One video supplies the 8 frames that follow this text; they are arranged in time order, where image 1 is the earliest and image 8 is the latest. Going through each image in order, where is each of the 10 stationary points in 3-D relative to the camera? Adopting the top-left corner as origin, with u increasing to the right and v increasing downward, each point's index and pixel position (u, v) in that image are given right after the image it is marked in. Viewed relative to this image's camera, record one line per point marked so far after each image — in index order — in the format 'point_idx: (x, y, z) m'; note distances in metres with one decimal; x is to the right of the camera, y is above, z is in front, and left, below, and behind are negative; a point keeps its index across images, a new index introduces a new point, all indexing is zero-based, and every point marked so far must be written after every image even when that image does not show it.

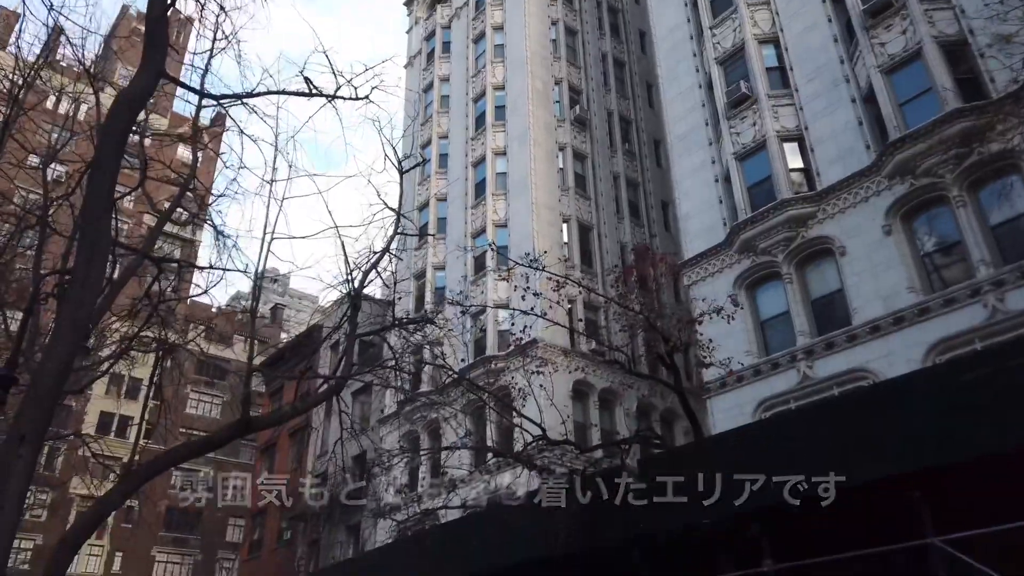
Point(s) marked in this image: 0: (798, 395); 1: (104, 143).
0: (+6.6, -2.4, +17.1) m
1: (-4.9, +1.7, +8.9) m
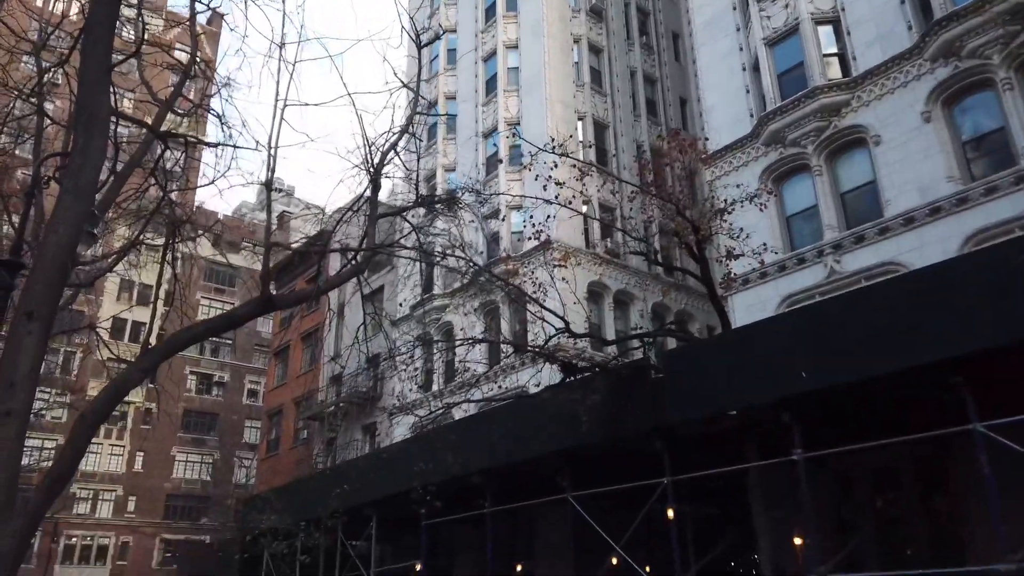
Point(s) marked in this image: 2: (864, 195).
0: (+7.0, 0.0, +16.6) m
1: (-4.6, +3.1, +8.1) m
2: (+8.0, +2.1, +16.9) m
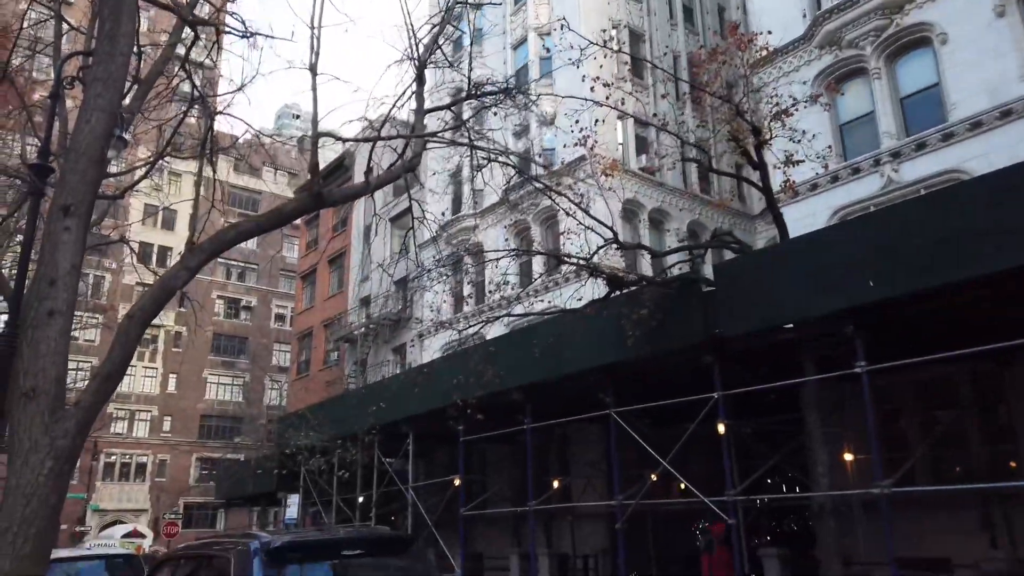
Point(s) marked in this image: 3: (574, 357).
0: (+7.9, +1.9, +15.8) m
1: (-4.0, +4.1, +7.4) m
2: (+8.9, +4.0, +15.9) m
3: (+1.1, -1.2, +13.3) m
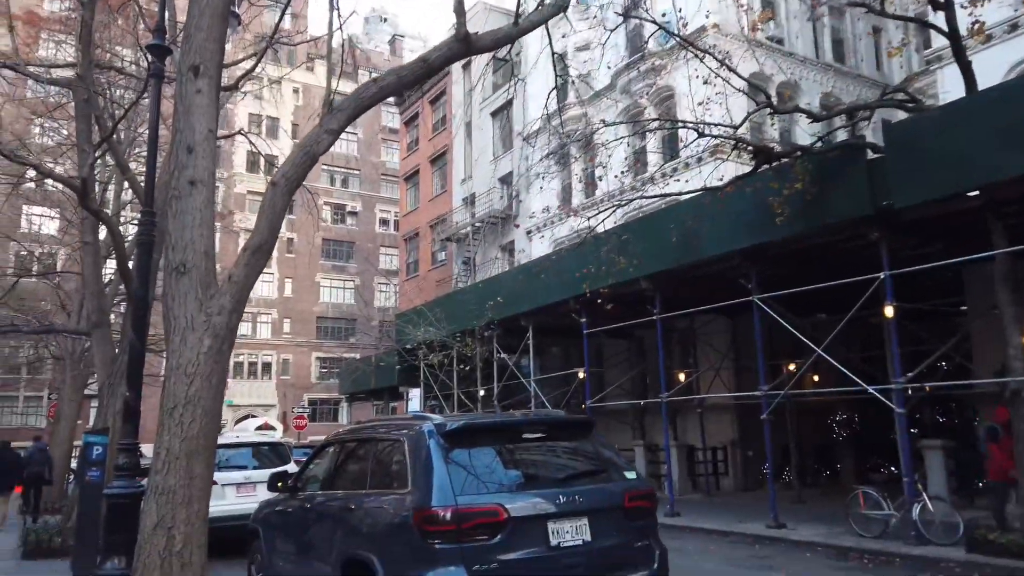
0: (+10.2, +4.4, +13.5) m
1: (-2.6, +5.2, +6.4) m
2: (+11.2, +6.5, +13.1) m
3: (+3.3, +0.8, +12.2) m
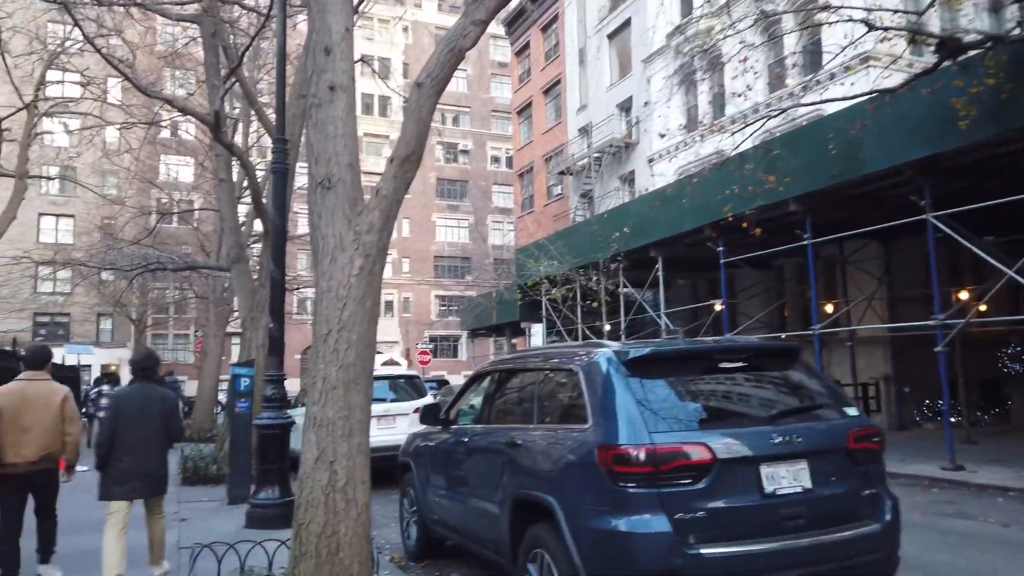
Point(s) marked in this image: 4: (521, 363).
0: (+12.3, +5.8, +10.7) m
1: (-1.5, +5.8, +5.6) m
2: (+13.1, +7.9, +10.1) m
3: (+5.4, +2.0, +10.8) m
4: (+0.1, -0.5, +5.0) m
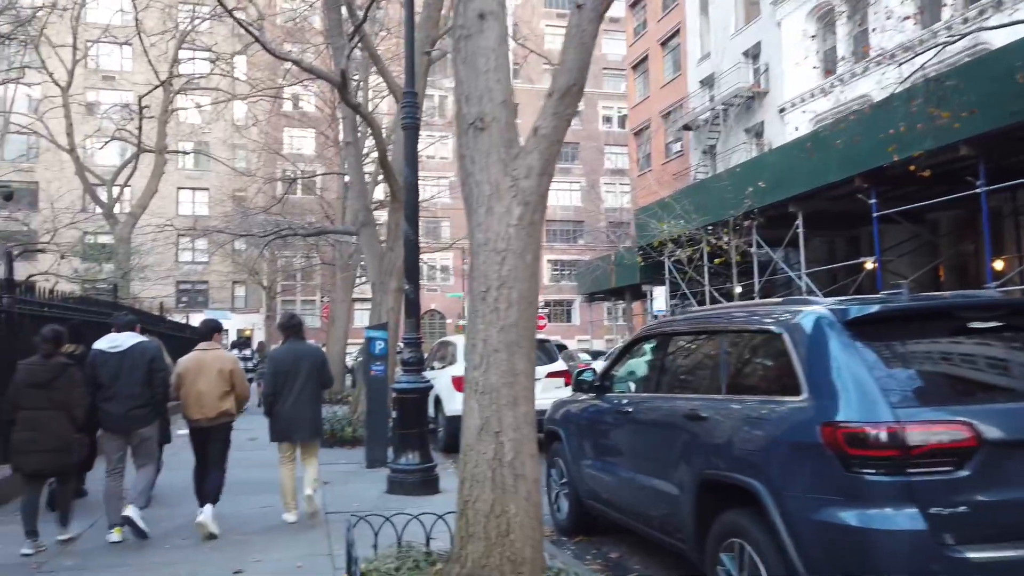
0: (+13.9, +6.4, +8.0) m
1: (-0.5, +6.1, +4.9) m
2: (+14.6, +8.6, +7.1) m
3: (+7.2, +2.6, +9.3) m
4: (+1.1, -0.2, +4.4) m
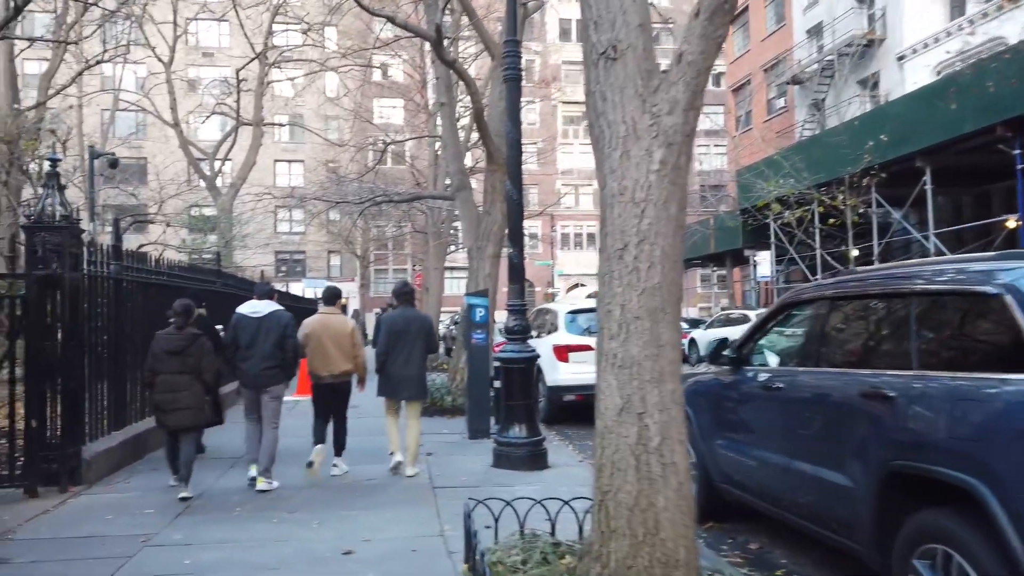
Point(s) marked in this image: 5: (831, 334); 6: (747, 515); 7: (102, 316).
0: (+14.9, +6.9, +5.5) m
1: (+0.2, +6.4, +4.1) m
2: (+15.4, +9.0, +4.5) m
3: (+8.4, +3.1, +7.7) m
4: (+1.8, 0.0, +3.8) m
5: (+1.7, -0.2, +4.0) m
6: (+1.7, -1.6, +5.3) m
7: (-3.8, -0.2, +6.9) m
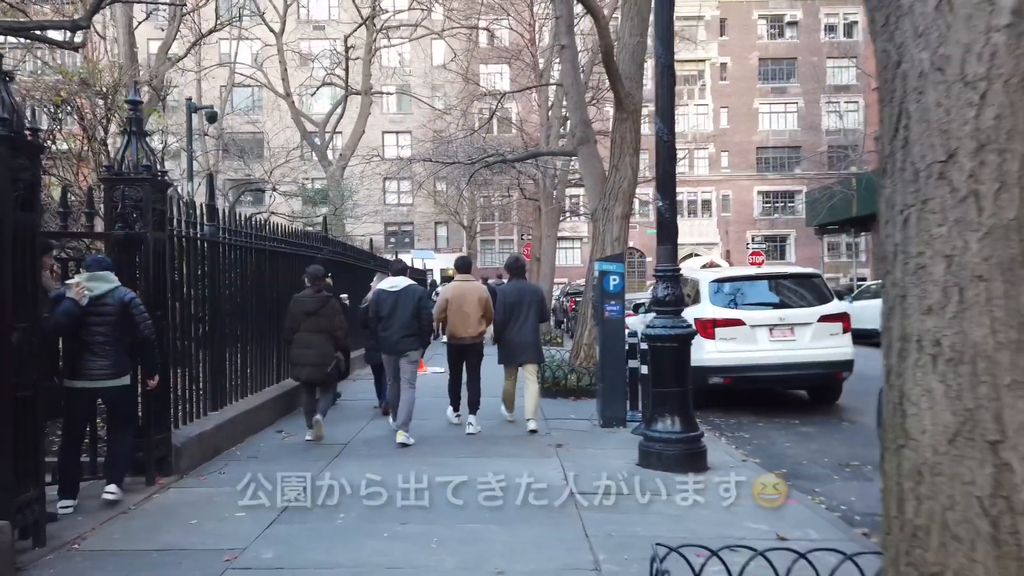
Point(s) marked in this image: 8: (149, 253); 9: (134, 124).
0: (+15.7, +7.1, +1.9) m
1: (+1.0, +6.6, +2.6) m
2: (+16.1, +9.1, +0.7) m
3: (+9.5, +3.4, +5.1) m
4: (+2.5, +0.2, +2.2) m
5: (+2.4, -0.1, +2.5) m
6: (+2.6, -1.4, +3.9) m
7: (-2.6, +0.1, +6.1) m
8: (-2.5, +0.2, +5.1) m
9: (-2.7, +1.2, +5.2) m
